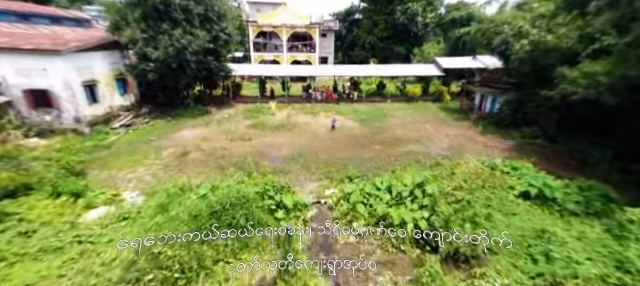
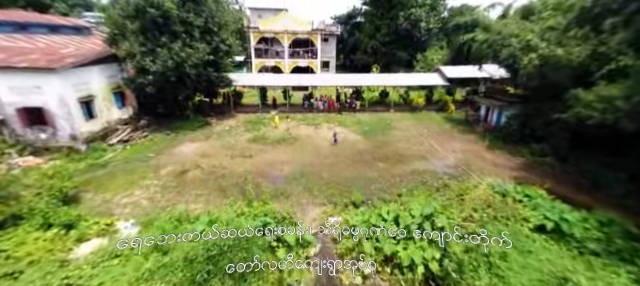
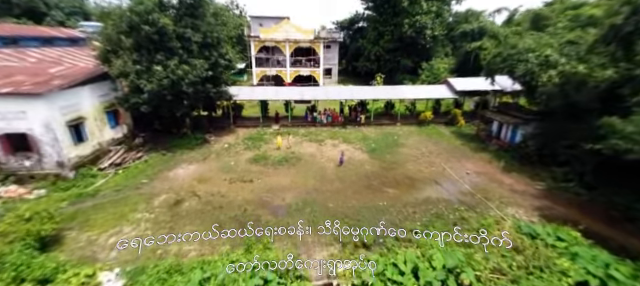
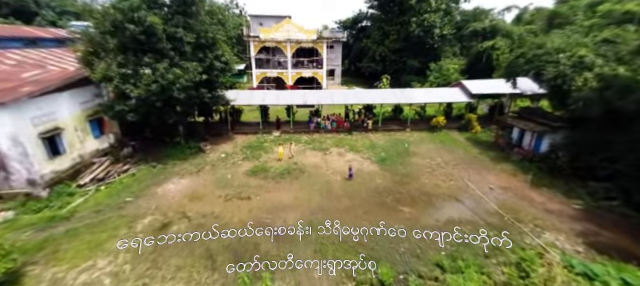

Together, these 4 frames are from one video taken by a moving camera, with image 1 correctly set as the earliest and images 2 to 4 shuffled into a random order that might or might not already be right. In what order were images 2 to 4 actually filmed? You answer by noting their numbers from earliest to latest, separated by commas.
2, 3, 4
